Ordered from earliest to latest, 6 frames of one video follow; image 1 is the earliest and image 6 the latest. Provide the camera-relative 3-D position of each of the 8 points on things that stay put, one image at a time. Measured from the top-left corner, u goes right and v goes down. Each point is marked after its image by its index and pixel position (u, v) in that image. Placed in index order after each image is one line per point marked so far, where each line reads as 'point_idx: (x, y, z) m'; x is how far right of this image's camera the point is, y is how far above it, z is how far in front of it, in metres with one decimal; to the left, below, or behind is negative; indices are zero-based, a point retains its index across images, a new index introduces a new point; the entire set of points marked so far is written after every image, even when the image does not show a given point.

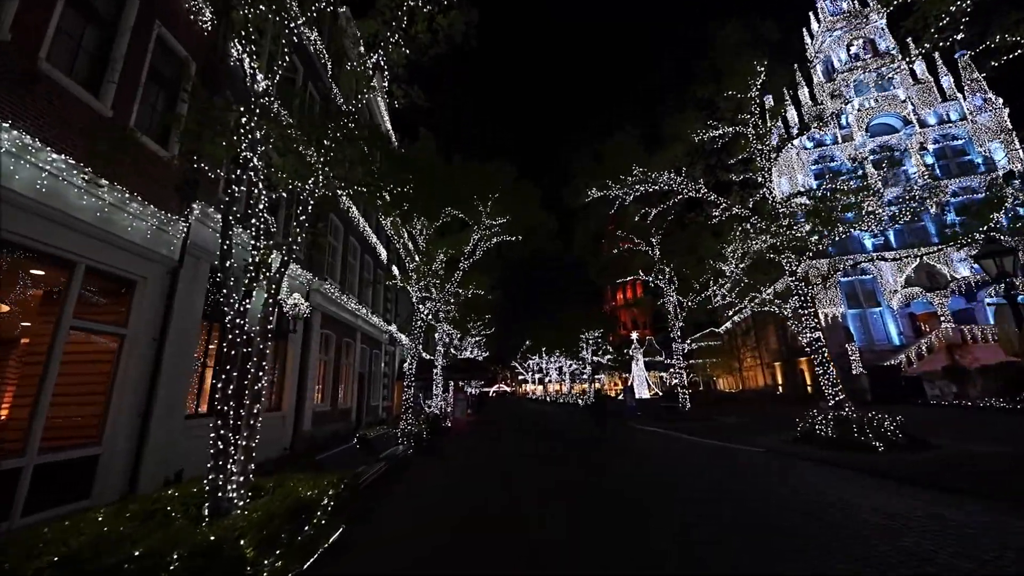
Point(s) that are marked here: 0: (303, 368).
0: (-5.5, -2.1, +11.8) m
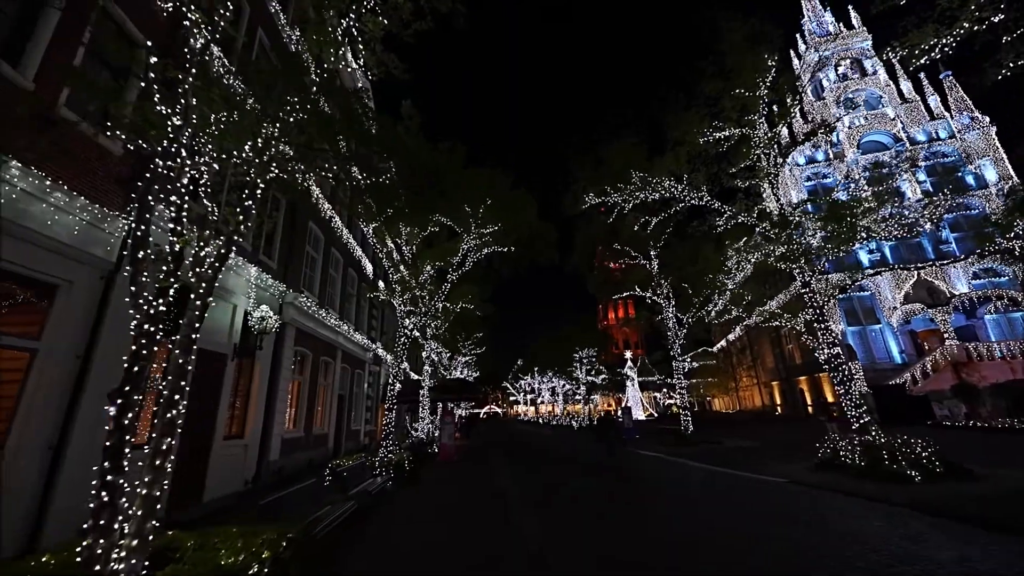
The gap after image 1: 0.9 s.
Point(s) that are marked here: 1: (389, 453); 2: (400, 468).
0: (-5.7, -2.4, +10.6) m
1: (-3.1, -4.1, +11.3) m
2: (-2.8, -4.4, +10.9) m
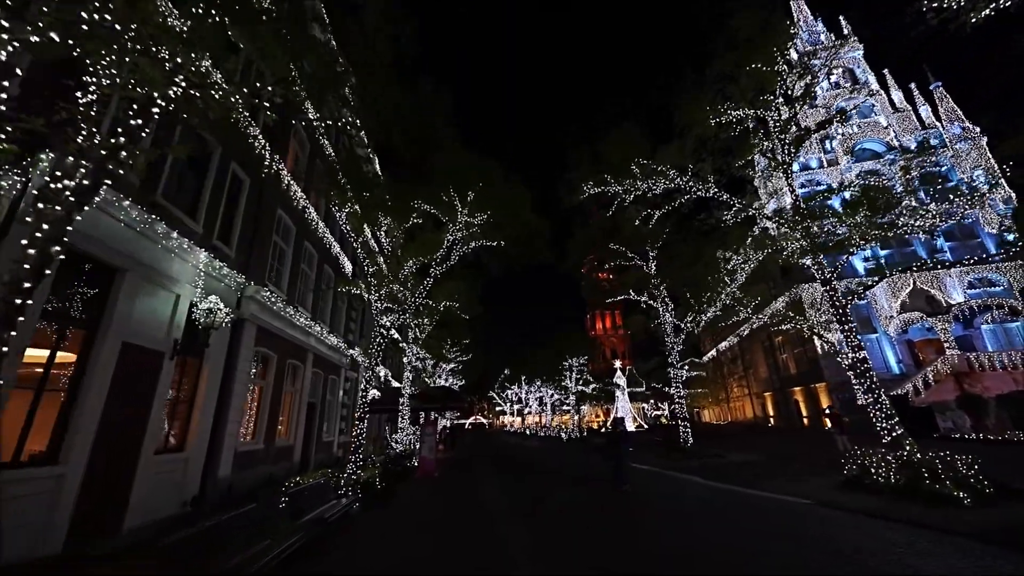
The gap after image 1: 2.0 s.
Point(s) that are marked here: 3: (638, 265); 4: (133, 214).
0: (-5.9, -2.2, +9.2) m
1: (-3.4, -4.0, +9.9) m
2: (-3.0, -4.2, +9.6) m
3: (+5.0, +0.9, +17.8) m
4: (-5.4, +1.1, +6.5) m
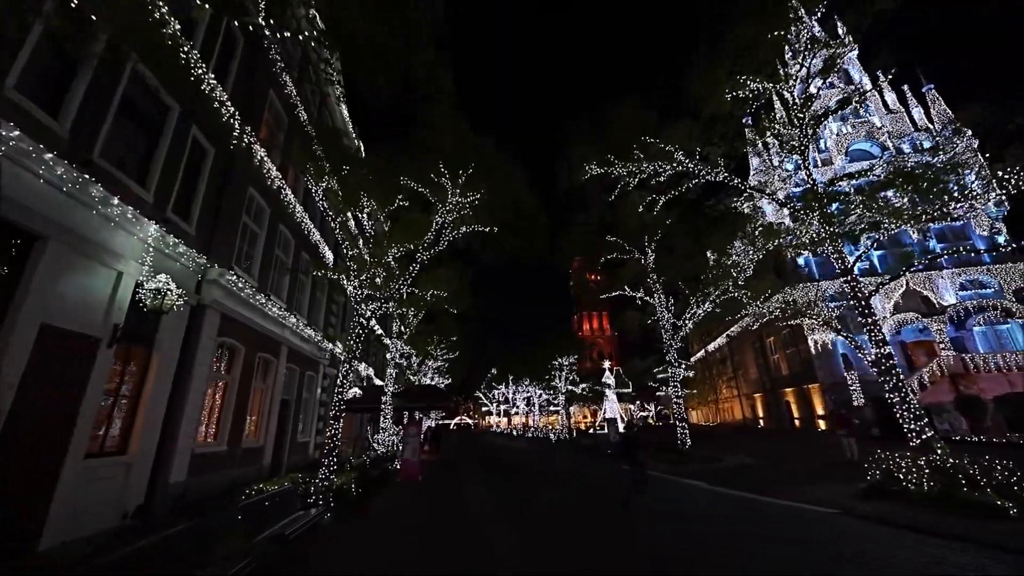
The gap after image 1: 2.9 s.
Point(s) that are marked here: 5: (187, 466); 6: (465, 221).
0: (-6.0, -1.9, +8.2) m
1: (-3.6, -3.6, +8.9) m
2: (-3.2, -3.9, +8.6) m
3: (+4.7, +1.1, +17.1) m
4: (-5.4, +1.4, +5.4) m
5: (-6.0, -3.3, +8.3) m
6: (-1.3, +1.8, +12.1) m
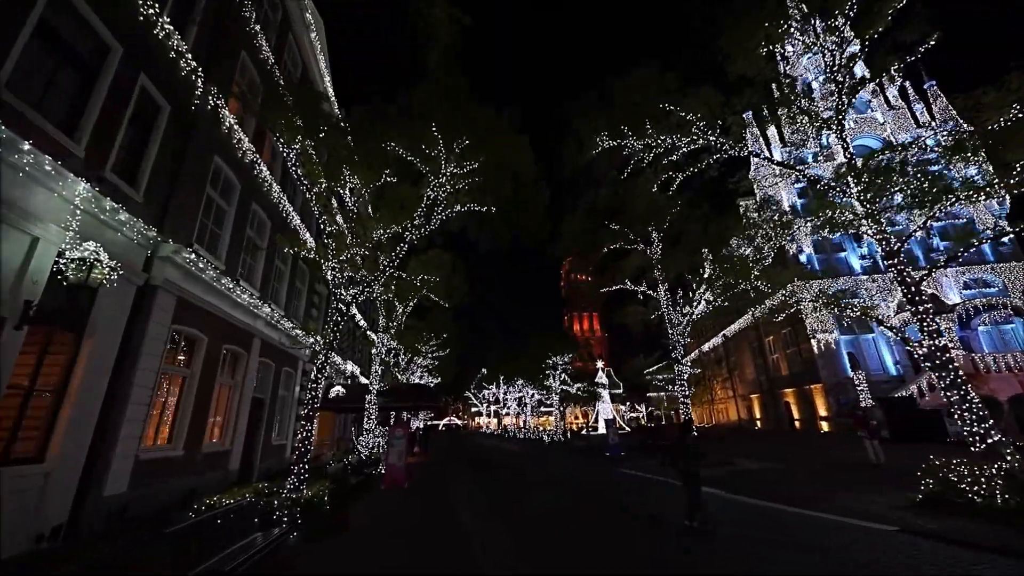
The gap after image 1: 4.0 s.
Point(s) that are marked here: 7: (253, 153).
0: (-6.0, -1.5, +6.9) m
1: (-3.5, -3.3, +7.7) m
2: (-3.2, -3.5, +7.4) m
3: (+4.6, +1.4, +16.0) m
4: (-5.3, +1.8, +4.1) m
5: (-5.9, -2.9, +7.0) m
6: (-1.3, +2.1, +11.0) m
7: (-6.2, +3.3, +10.9) m
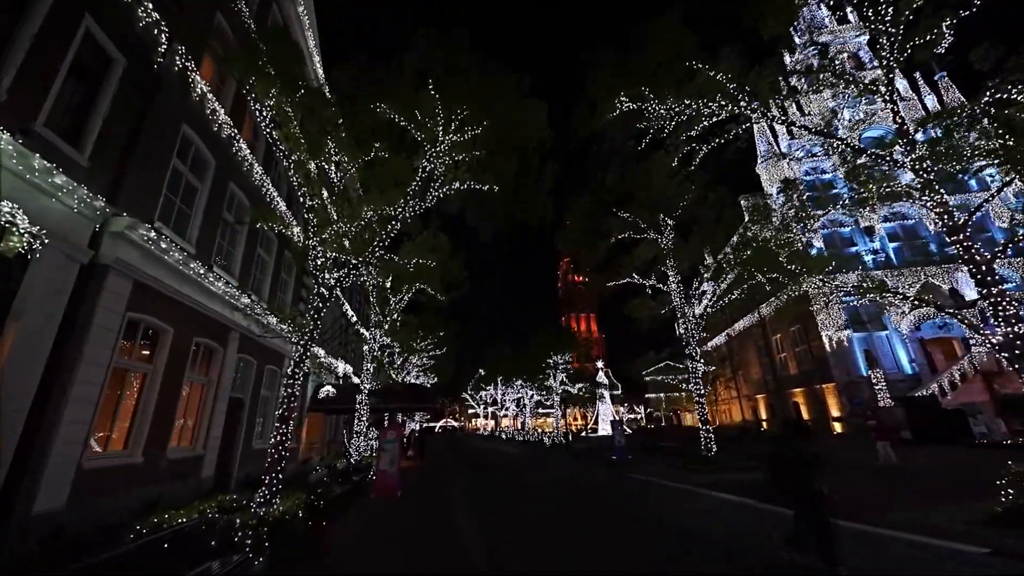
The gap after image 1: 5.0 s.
0: (-5.9, -1.2, +5.8) m
1: (-3.4, -3.0, +6.6) m
2: (-3.0, -3.3, +6.3) m
3: (+4.6, +1.7, +15.0) m
4: (-5.1, +2.1, +3.1) m
5: (-5.8, -2.6, +5.9) m
6: (-1.2, +2.4, +9.9) m
7: (-6.2, +3.5, +9.8) m
